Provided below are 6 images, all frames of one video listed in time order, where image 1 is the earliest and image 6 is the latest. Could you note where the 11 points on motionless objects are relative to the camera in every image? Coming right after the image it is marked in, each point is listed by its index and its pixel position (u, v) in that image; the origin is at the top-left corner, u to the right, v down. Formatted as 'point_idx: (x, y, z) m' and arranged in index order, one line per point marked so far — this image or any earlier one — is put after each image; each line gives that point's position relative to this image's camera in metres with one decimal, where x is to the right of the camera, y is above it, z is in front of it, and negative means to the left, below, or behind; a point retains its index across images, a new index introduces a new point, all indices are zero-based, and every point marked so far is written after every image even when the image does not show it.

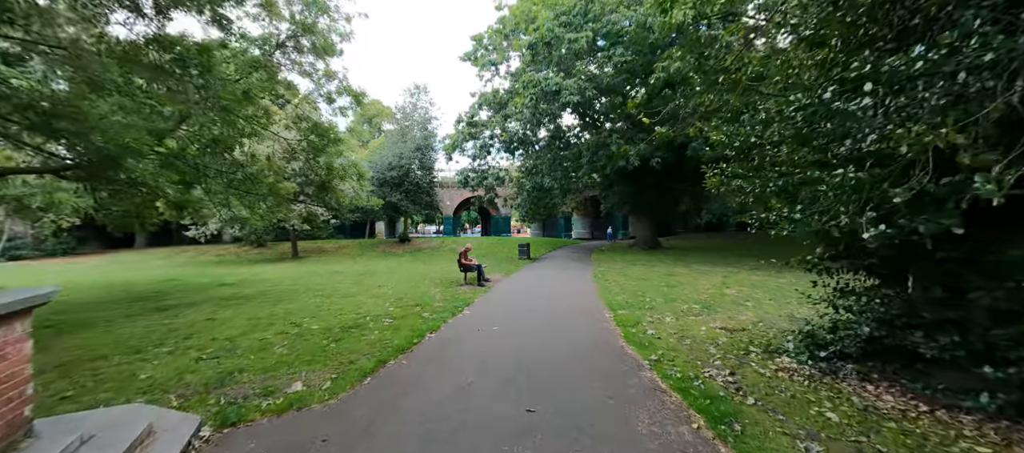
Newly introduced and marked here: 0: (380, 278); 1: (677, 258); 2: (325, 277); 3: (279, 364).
0: (-4.6, -1.8, +14.2) m
1: (+7.8, -1.5, +19.6) m
2: (-6.7, -1.8, +14.6) m
3: (-2.8, -1.7, +5.0) m
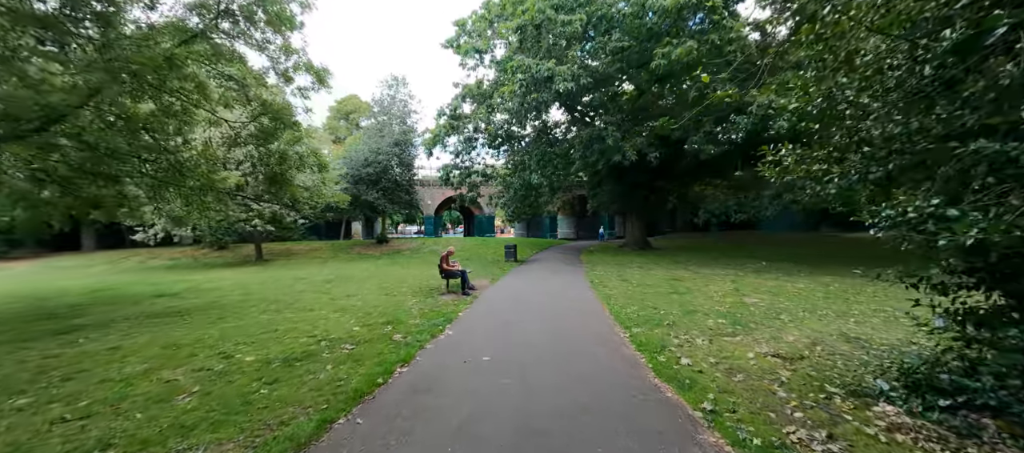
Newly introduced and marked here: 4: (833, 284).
0: (-5.0, -1.8, +12.5) m
1: (+7.2, -1.5, +18.5) m
2: (-7.0, -1.8, +12.8) m
3: (-2.8, -1.7, +3.4) m
4: (+8.5, -1.5, +10.9) m
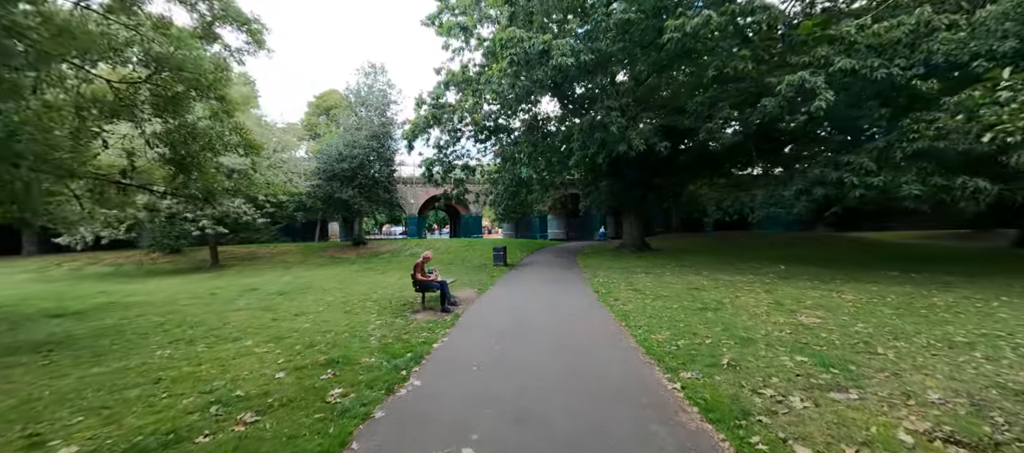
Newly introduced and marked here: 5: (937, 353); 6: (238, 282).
0: (-5.2, -1.8, +10.3) m
1: (+6.8, -1.5, +16.6) m
2: (-7.3, -1.9, +10.5) m
3: (-2.8, -1.7, +1.3) m
4: (+8.3, -1.5, +9.1) m
5: (+5.2, -1.5, +5.1) m
6: (-9.4, -1.9, +14.2) m
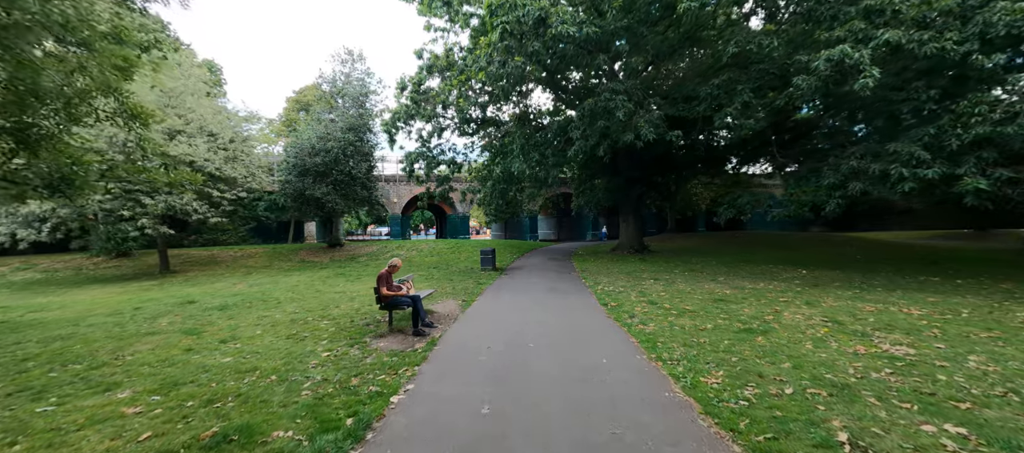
0: (-5.4, -1.8, +8.3) m
1: (+6.4, -1.5, +15.0) m
2: (-7.5, -1.9, +8.5) m
3: (-2.7, -1.7, -0.6) m
4: (+8.2, -1.5, +7.5) m
5: (+5.2, -1.5, +3.4) m
6: (-9.7, -1.9, +12.1) m
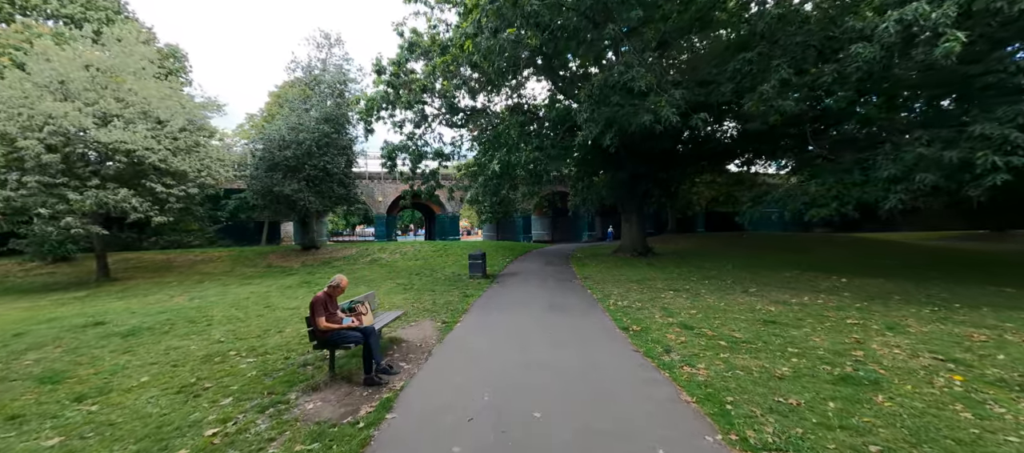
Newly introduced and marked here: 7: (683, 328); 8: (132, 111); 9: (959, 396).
0: (-5.5, -1.9, +6.2) m
1: (+6.2, -1.5, +13.1) m
2: (-7.6, -1.9, +6.3) m
3: (-2.6, -1.7, -2.7) m
4: (+8.1, -1.5, +5.7) m
5: (+5.2, -1.6, +1.5) m
6: (-9.9, -2.0, +9.9) m
7: (+2.8, -1.7, +6.7) m
8: (-12.9, +3.9, +14.0) m
9: (+4.3, -1.6, +3.9) m
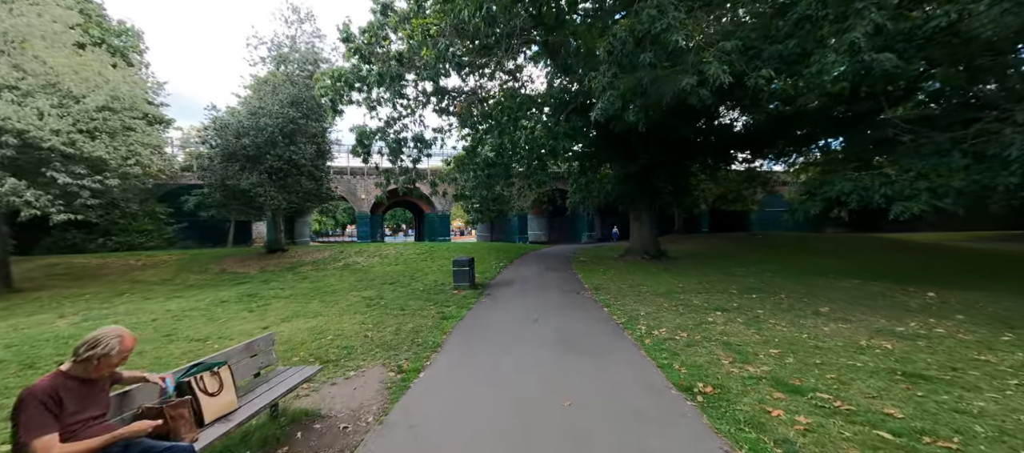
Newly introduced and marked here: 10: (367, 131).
0: (-5.6, -1.8, +3.6) m
1: (+6.0, -1.5, +10.6) m
2: (-7.7, -1.9, +3.7) m
3: (-2.6, -1.7, -5.3) m
4: (+8.0, -1.5, +3.2) m
5: (+5.2, -1.5, -1.0) m
6: (-10.0, -1.9, +7.2) m
7: (+2.7, -1.6, +4.1) m
8: (-13.1, +4.0, +11.3) m
9: (+4.2, -1.6, +1.4) m
10: (-5.7, +3.7, +16.7) m
